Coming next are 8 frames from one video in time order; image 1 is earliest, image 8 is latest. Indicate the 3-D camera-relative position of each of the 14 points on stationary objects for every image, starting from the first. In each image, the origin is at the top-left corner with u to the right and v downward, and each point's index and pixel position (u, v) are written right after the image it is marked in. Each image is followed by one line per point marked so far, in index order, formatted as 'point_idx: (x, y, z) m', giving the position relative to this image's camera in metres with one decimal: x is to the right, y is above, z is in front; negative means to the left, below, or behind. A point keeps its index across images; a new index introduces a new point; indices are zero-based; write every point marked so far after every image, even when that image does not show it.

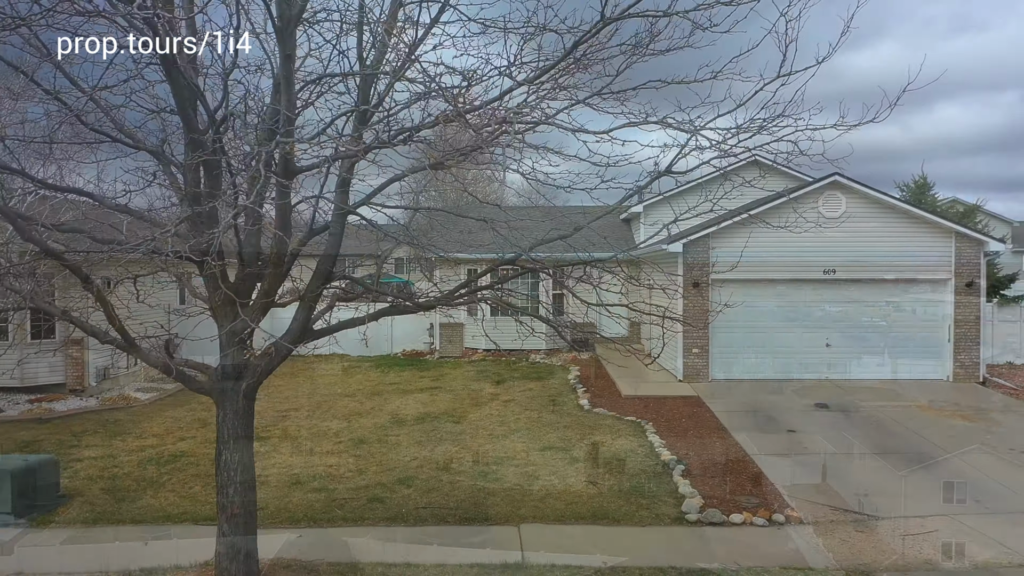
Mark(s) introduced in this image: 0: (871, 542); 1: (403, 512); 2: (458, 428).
0: (+2.8, -2.0, +5.6) m
1: (-1.0, -2.0, +6.1) m
2: (-0.7, -1.8, +8.9) m
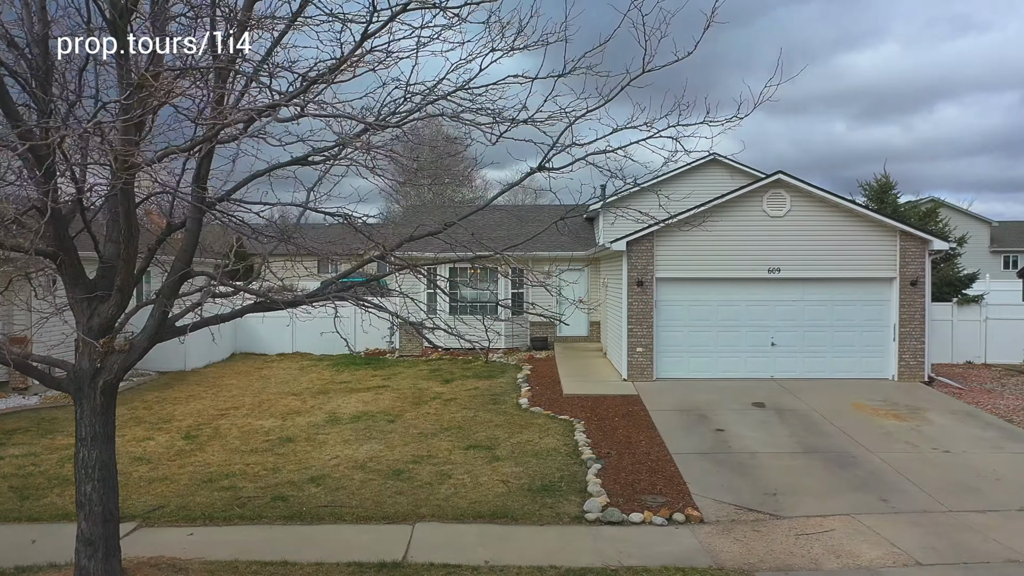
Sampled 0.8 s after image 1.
0: (+2.0, -2.0, +5.5) m
1: (-1.8, -1.9, +6.0) m
2: (-1.5, -1.8, +8.9) m
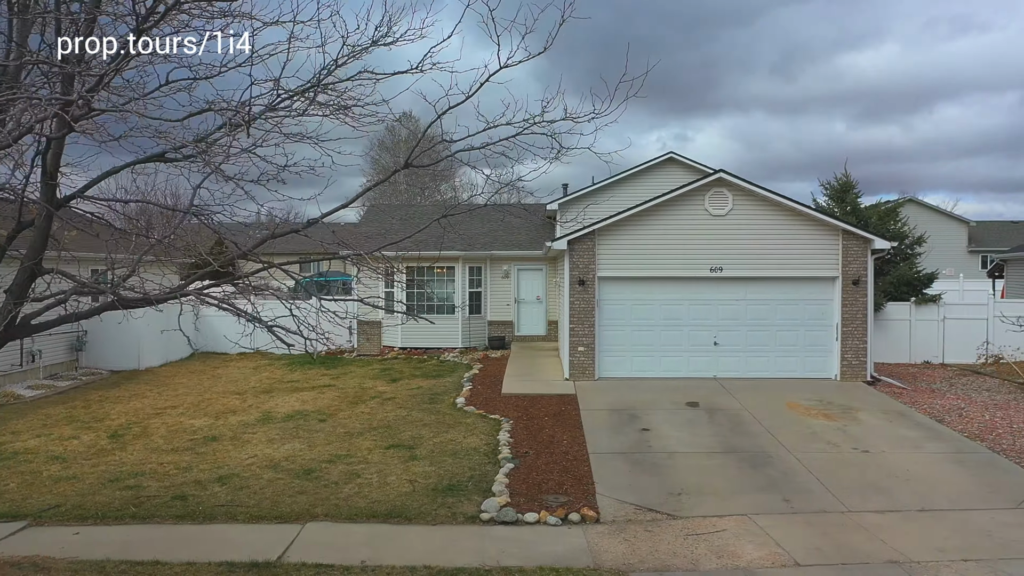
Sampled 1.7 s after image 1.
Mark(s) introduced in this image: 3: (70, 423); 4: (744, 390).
0: (+1.1, -2.0, +5.5) m
1: (-2.7, -1.9, +6.0) m
2: (-2.4, -1.7, +8.8) m
3: (-5.8, -1.8, +9.2) m
4: (+3.2, -1.4, +9.8) m
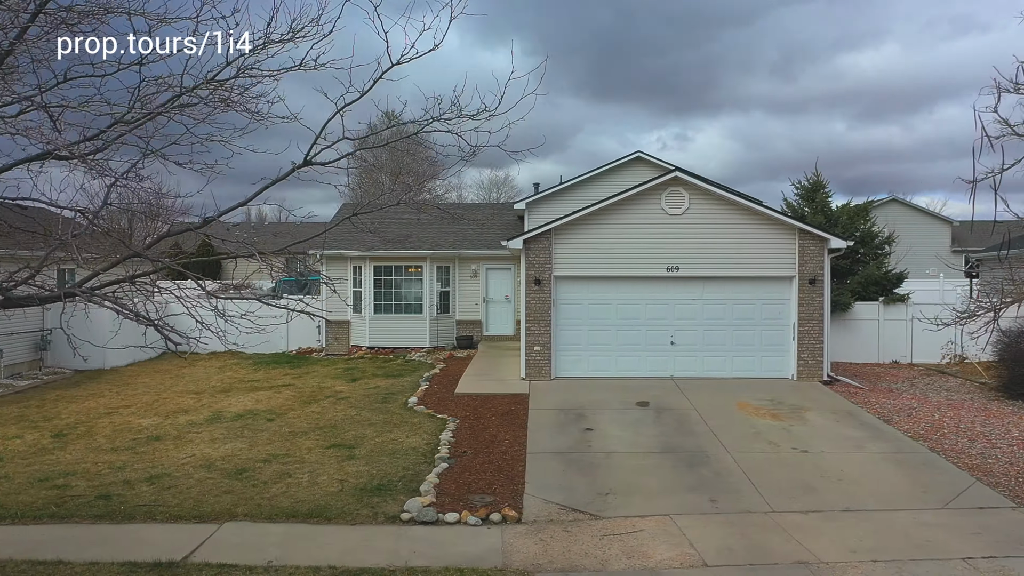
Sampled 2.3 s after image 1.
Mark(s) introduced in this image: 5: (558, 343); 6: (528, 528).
0: (+0.4, -2.0, +5.5) m
1: (-3.4, -1.9, +6.0) m
2: (-3.1, -1.7, +8.8) m
3: (-6.4, -1.7, +9.2) m
4: (+2.6, -1.4, +9.8) m
5: (+0.7, -0.8, +10.6) m
6: (+0.1, -2.0, +5.7) m
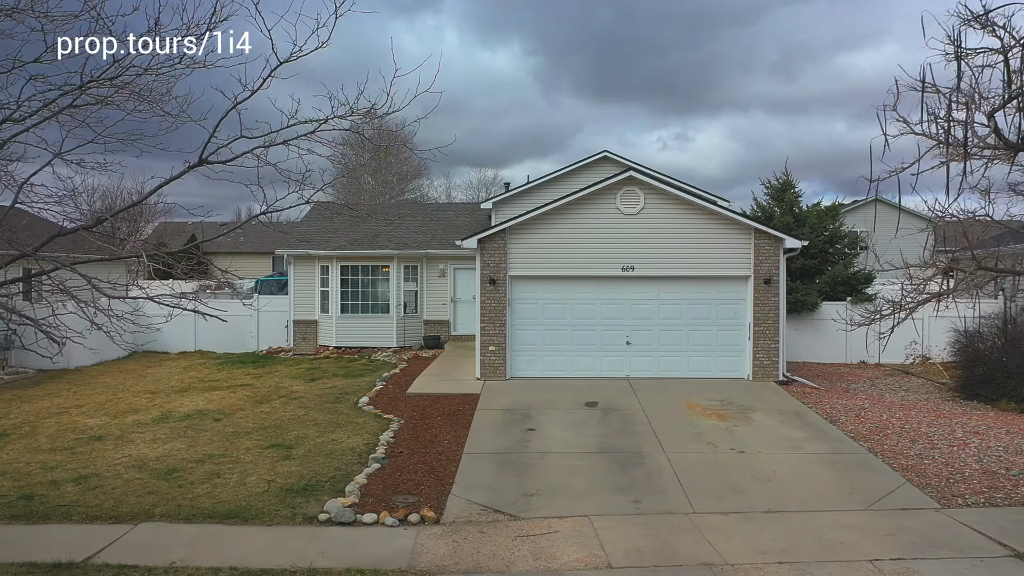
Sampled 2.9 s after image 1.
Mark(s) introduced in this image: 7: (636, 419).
0: (-0.3, -2.0, +5.4) m
1: (-4.1, -1.9, +5.9) m
2: (-3.8, -1.7, +8.8) m
3: (-7.1, -1.7, +9.1) m
4: (+1.9, -1.4, +9.7) m
5: (0.0, -0.8, +10.5) m
6: (-0.6, -2.0, +5.7) m
7: (+1.5, -1.6, +8.6) m
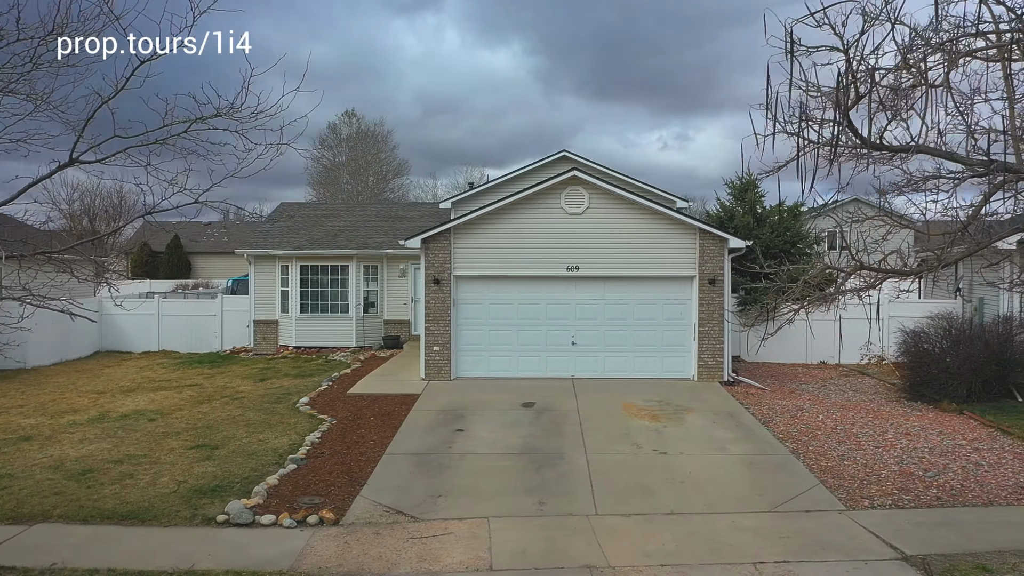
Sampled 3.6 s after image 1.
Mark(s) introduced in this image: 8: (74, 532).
0: (-1.1, -2.0, +5.4) m
1: (-4.9, -1.9, +5.9) m
2: (-4.6, -1.7, +8.8) m
3: (-7.9, -1.7, +9.1) m
4: (+1.1, -1.4, +9.7) m
5: (-0.8, -0.8, +10.5) m
6: (-1.4, -2.0, +5.7) m
7: (+0.7, -1.6, +8.5) m
8: (-3.5, -1.9, +5.5) m
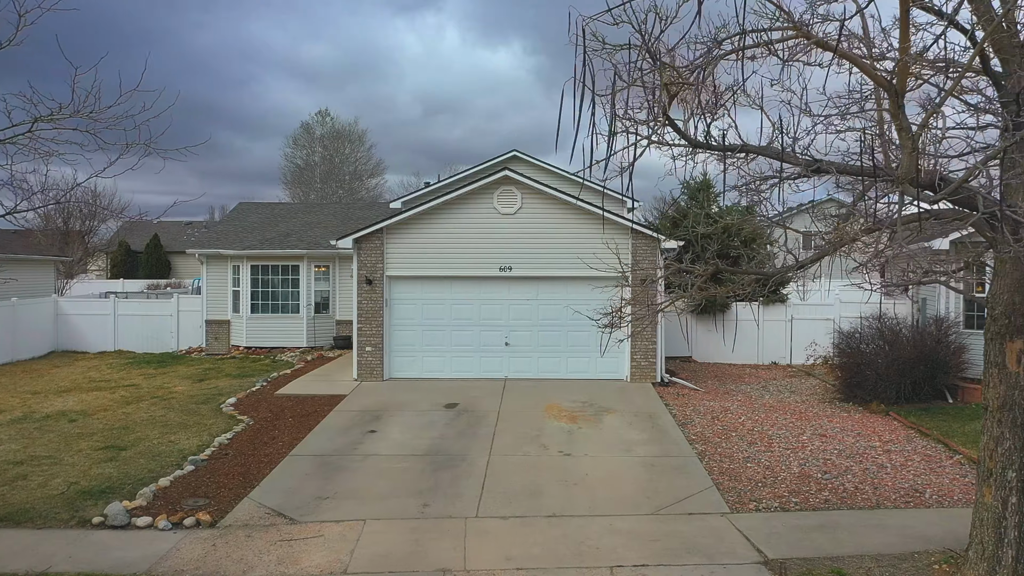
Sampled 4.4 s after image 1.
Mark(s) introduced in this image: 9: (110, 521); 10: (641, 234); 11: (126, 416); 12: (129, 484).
0: (-2.1, -2.0, +5.3) m
1: (-5.9, -1.9, +5.9) m
2: (-5.6, -1.7, +8.7) m
3: (-8.9, -1.7, +9.1) m
4: (+0.1, -1.4, +9.6) m
5: (-1.8, -0.8, +10.5) m
6: (-2.4, -2.0, +5.6) m
7: (-0.3, -1.6, +8.5) m
8: (-4.5, -1.9, +5.5) m
9: (-3.3, -1.9, +5.7) m
10: (+1.9, +0.8, +10.3) m
11: (-5.0, -1.7, +9.2) m
12: (-3.6, -1.9, +6.6) m
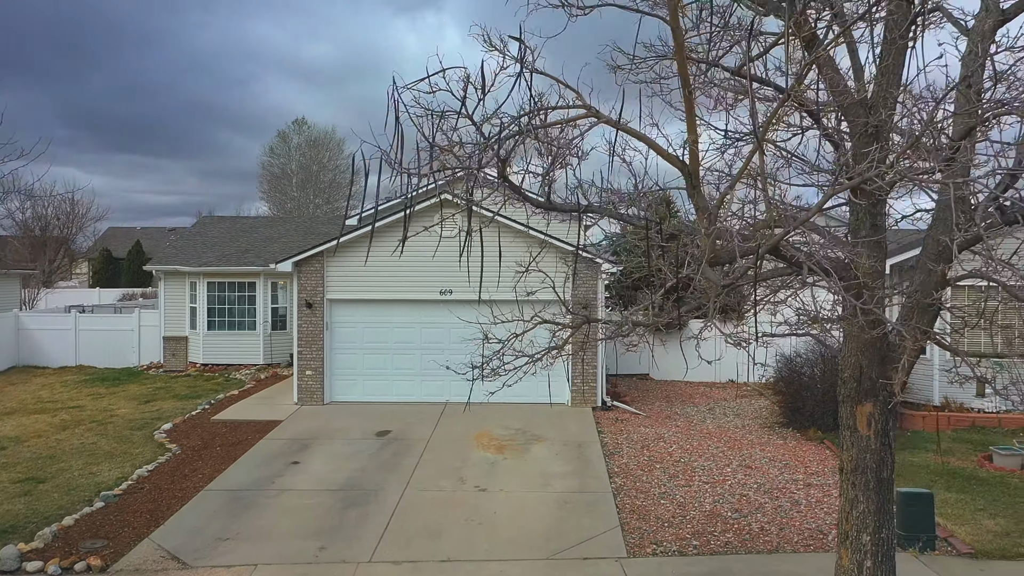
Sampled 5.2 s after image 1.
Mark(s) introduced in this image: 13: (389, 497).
0: (-3.0, -2.3, +5.3) m
1: (-6.8, -2.2, +5.9) m
2: (-6.5, -2.1, +8.7) m
3: (-9.8, -2.1, +9.1) m
4: (-0.8, -1.8, +9.6) m
5: (-2.7, -1.2, +10.4) m
6: (-3.3, -2.3, +5.6) m
7: (-1.2, -2.0, +8.4) m
8: (-5.3, -2.3, +5.5) m
9: (-4.2, -2.3, +5.7) m
10: (+1.0, +0.4, +10.3) m
11: (-5.9, -2.0, +9.2) m
12: (-4.5, -2.2, +6.6) m
13: (-1.2, -2.1, +7.1) m
